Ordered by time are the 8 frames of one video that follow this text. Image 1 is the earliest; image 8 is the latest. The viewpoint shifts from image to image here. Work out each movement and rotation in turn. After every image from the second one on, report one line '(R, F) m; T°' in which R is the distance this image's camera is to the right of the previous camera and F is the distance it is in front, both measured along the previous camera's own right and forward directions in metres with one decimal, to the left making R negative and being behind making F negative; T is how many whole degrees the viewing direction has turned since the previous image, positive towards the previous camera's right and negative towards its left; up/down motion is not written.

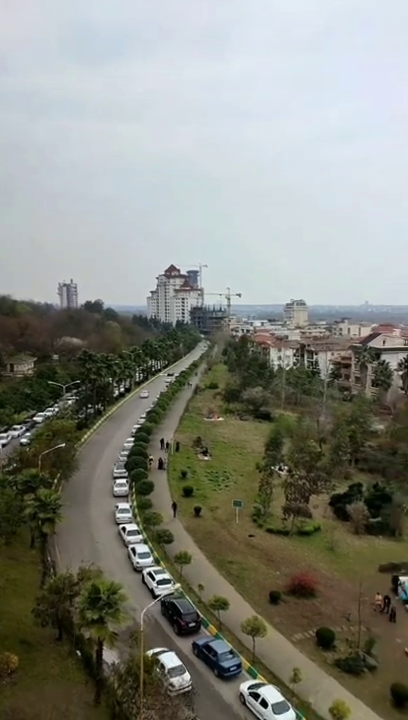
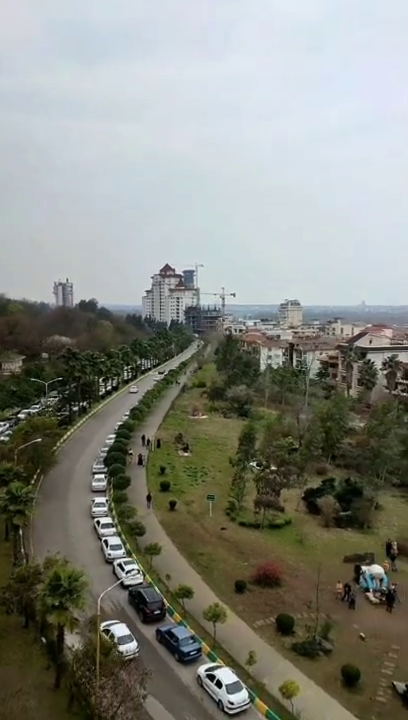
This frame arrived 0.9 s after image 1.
(+0.5, -0.4) m; +2°
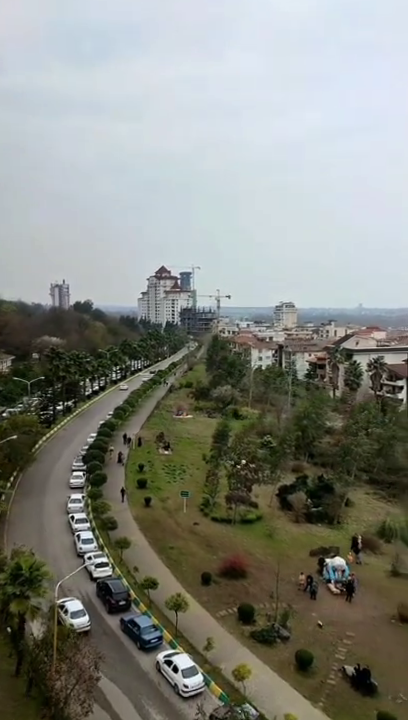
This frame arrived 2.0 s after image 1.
(+0.5, -0.4) m; +2°
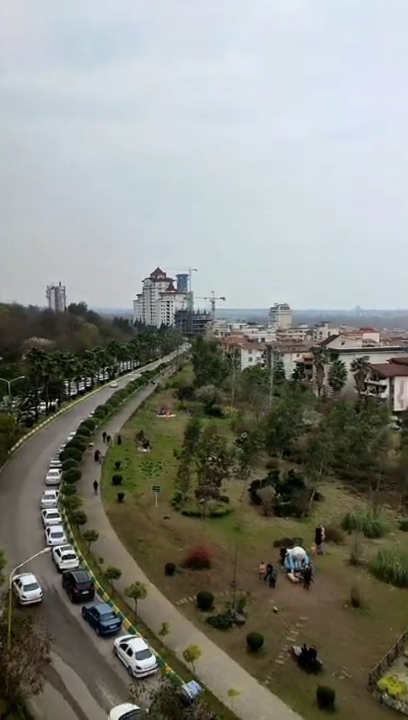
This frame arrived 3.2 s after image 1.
(+0.6, -0.5) m; +2°
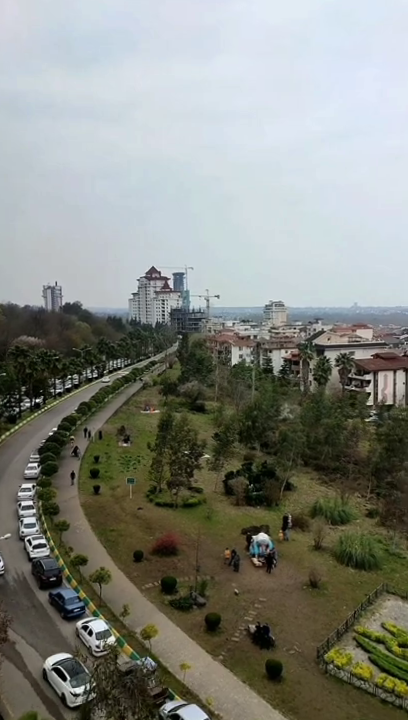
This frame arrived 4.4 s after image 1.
(+0.6, -0.5) m; +2°
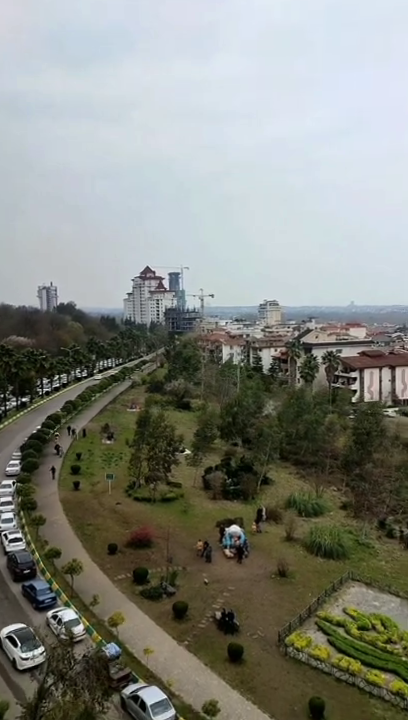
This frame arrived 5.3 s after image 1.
(+0.5, -0.4) m; +2°
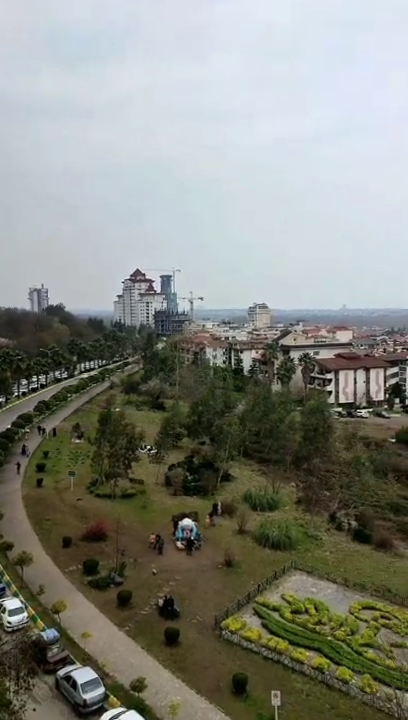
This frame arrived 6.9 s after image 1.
(+0.7, -0.5) m; +3°
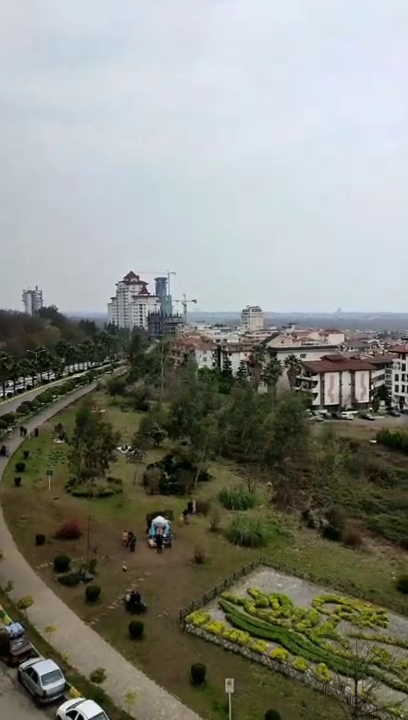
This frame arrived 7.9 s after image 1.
(+0.4, -0.3) m; +2°
